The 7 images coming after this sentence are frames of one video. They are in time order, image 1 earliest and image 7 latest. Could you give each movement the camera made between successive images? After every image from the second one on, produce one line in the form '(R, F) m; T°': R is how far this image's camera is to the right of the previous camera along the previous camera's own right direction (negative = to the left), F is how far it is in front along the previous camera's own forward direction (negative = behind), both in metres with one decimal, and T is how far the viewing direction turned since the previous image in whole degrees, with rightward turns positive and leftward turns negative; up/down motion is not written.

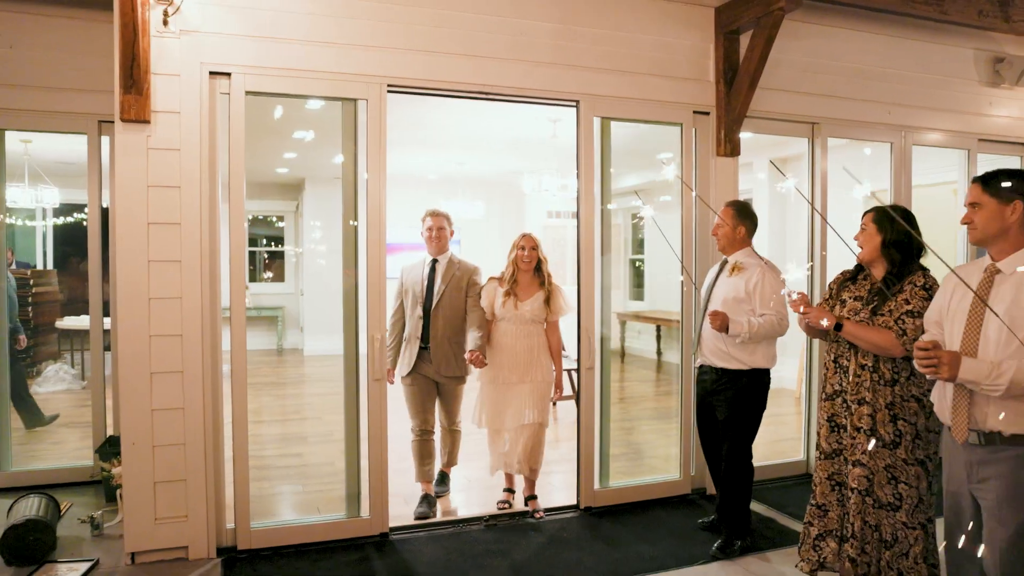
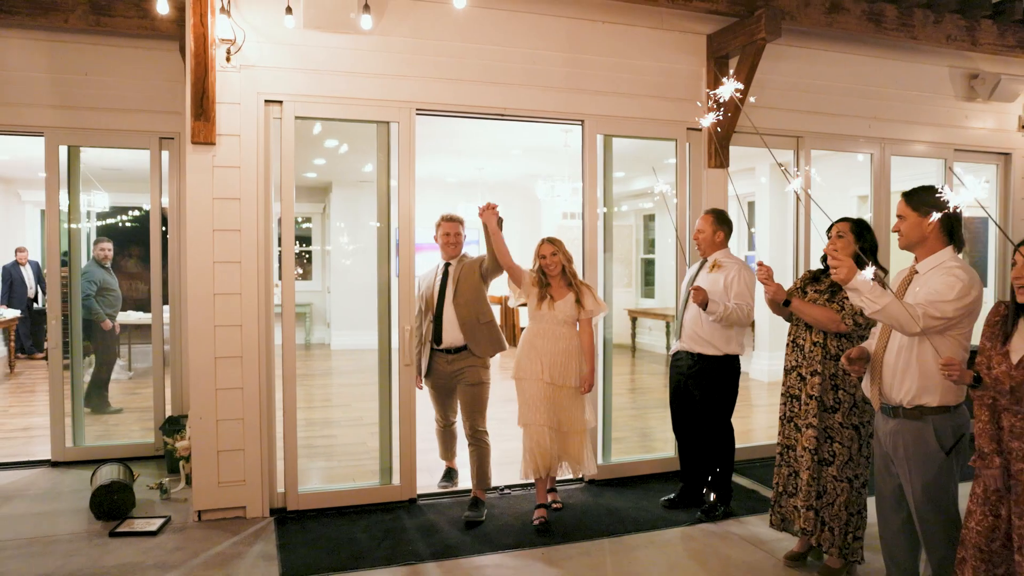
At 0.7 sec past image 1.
(0.0, -0.5) m; -1°
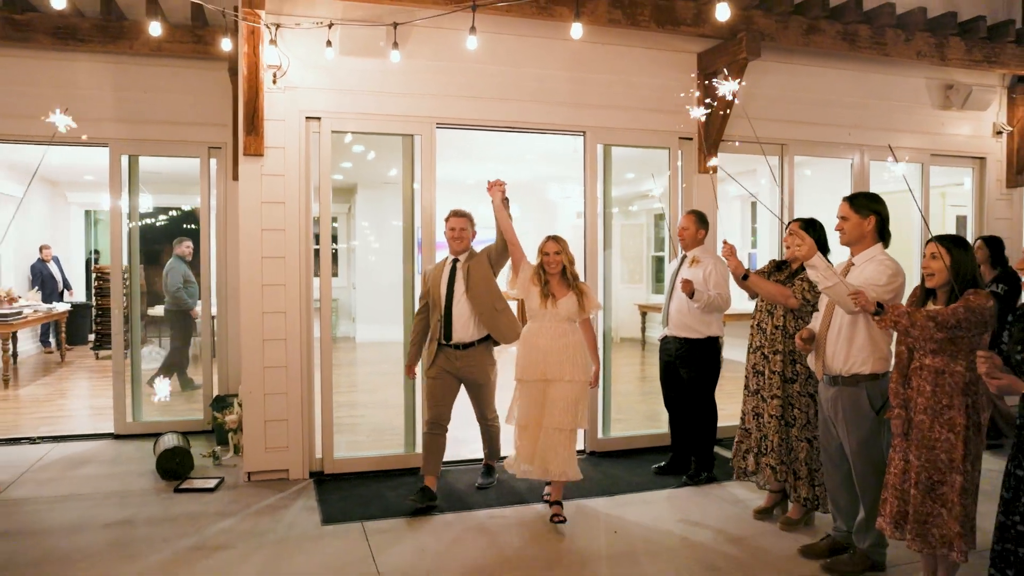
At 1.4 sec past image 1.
(+0.1, -0.5) m; -2°
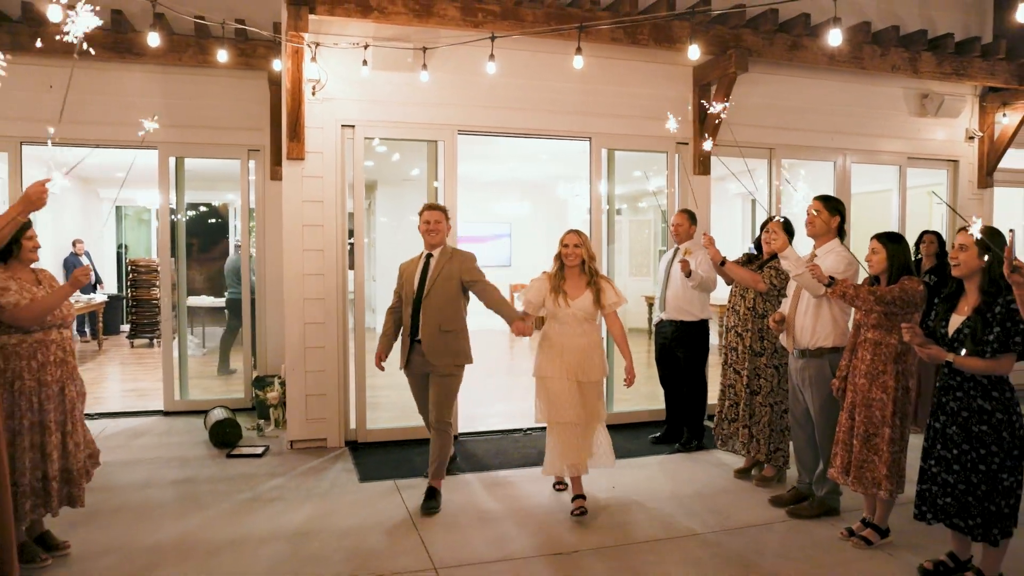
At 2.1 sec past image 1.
(0.0, -0.5) m; -1°
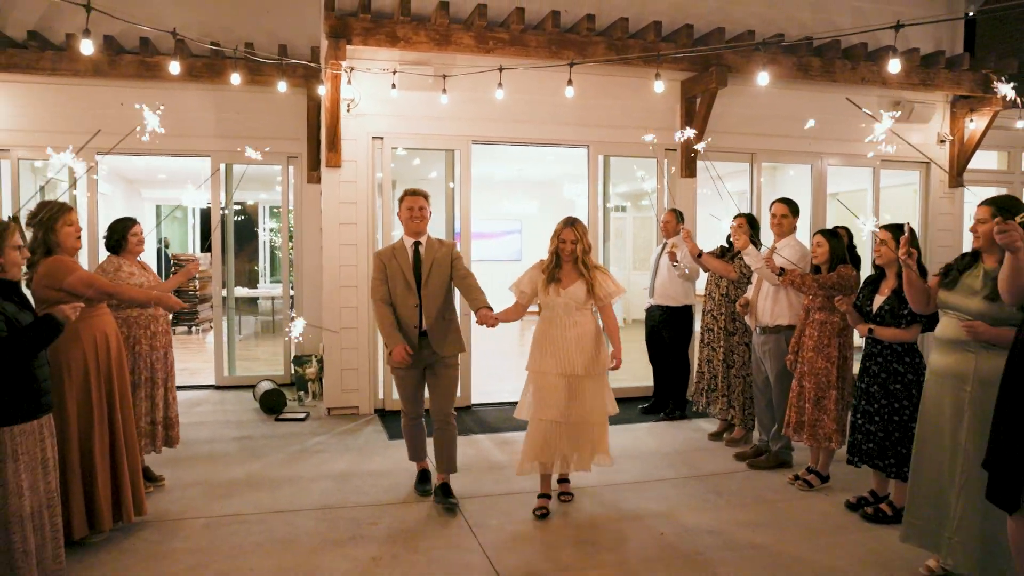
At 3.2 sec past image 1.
(+0.1, -0.7) m; -2°
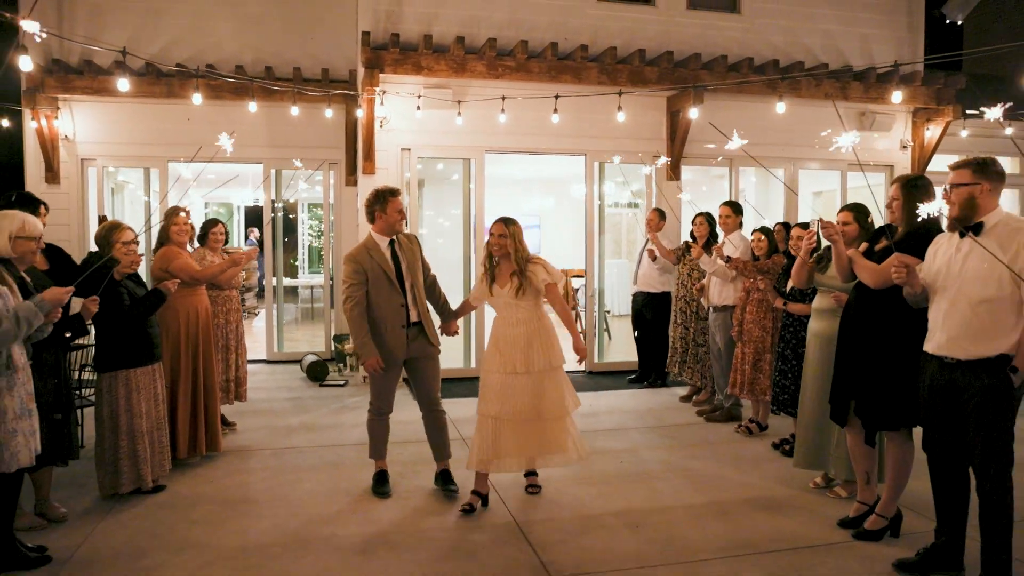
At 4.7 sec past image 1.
(+0.2, -1.0) m; -2°
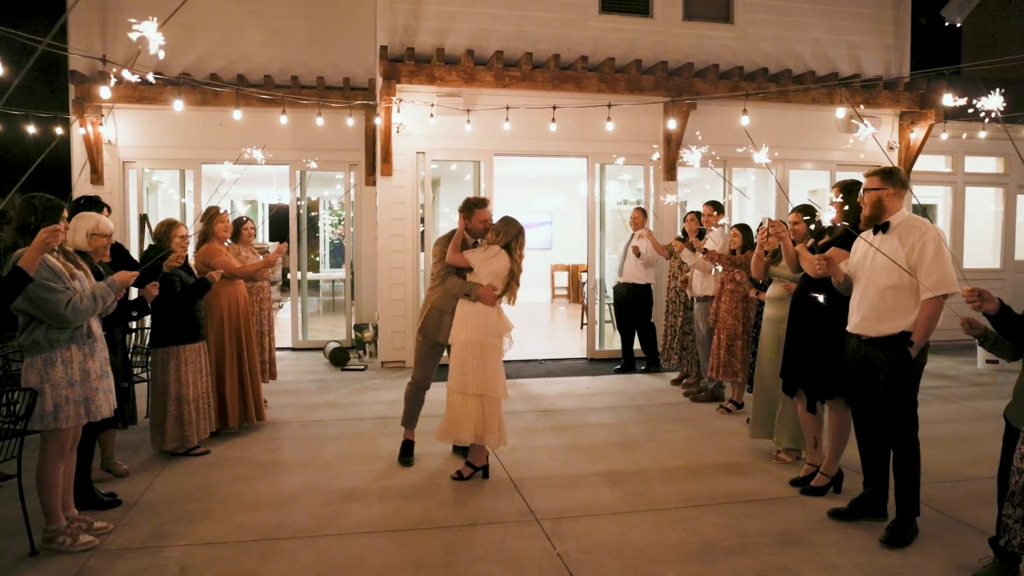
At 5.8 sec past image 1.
(+0.1, -0.5) m; -1°
